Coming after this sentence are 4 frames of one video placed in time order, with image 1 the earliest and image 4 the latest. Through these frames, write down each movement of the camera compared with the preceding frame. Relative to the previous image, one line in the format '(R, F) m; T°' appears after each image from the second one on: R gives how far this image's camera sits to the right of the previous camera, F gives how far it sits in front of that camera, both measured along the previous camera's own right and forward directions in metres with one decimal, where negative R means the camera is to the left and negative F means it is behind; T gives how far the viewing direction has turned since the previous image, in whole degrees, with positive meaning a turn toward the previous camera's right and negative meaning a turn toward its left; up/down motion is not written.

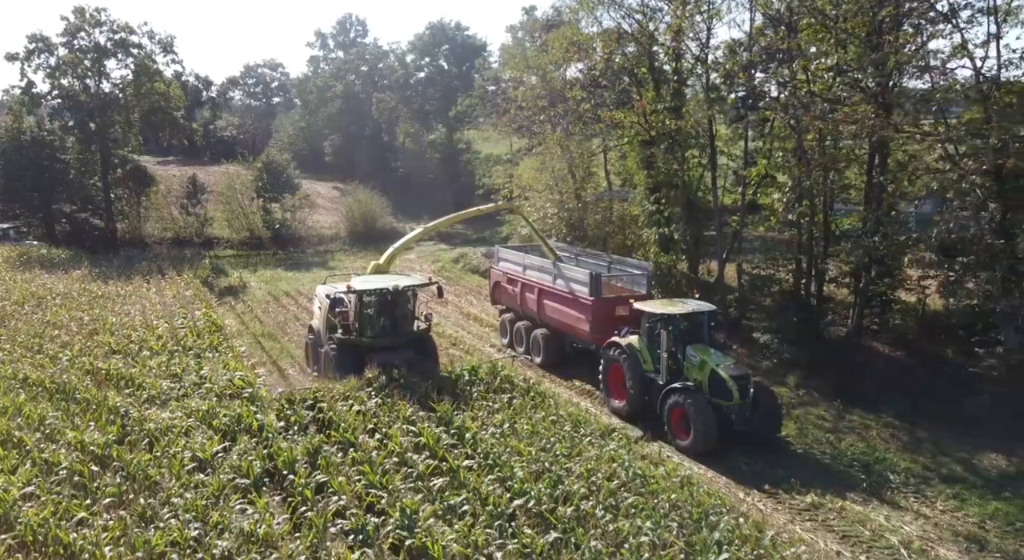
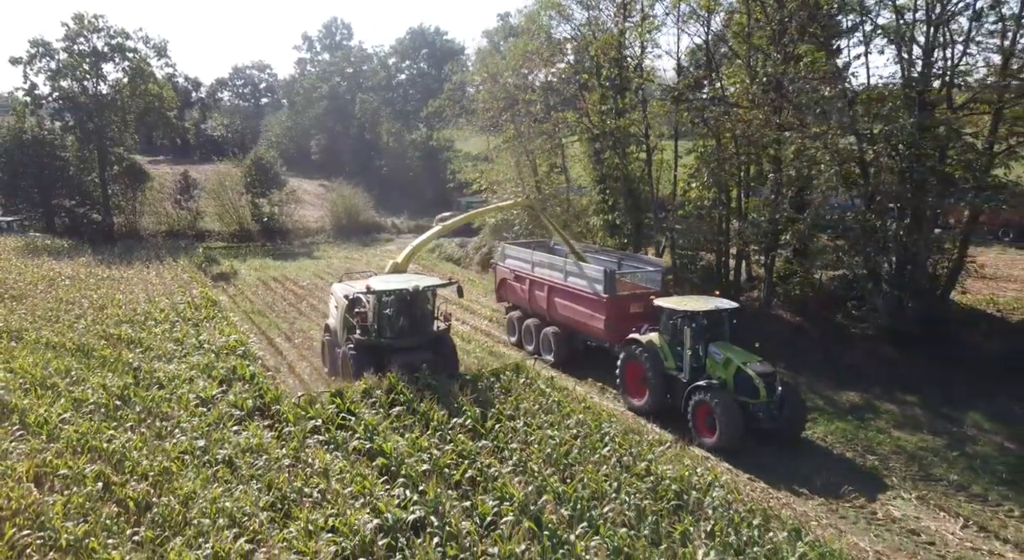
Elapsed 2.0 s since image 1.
(+0.6, -1.8) m; +1°
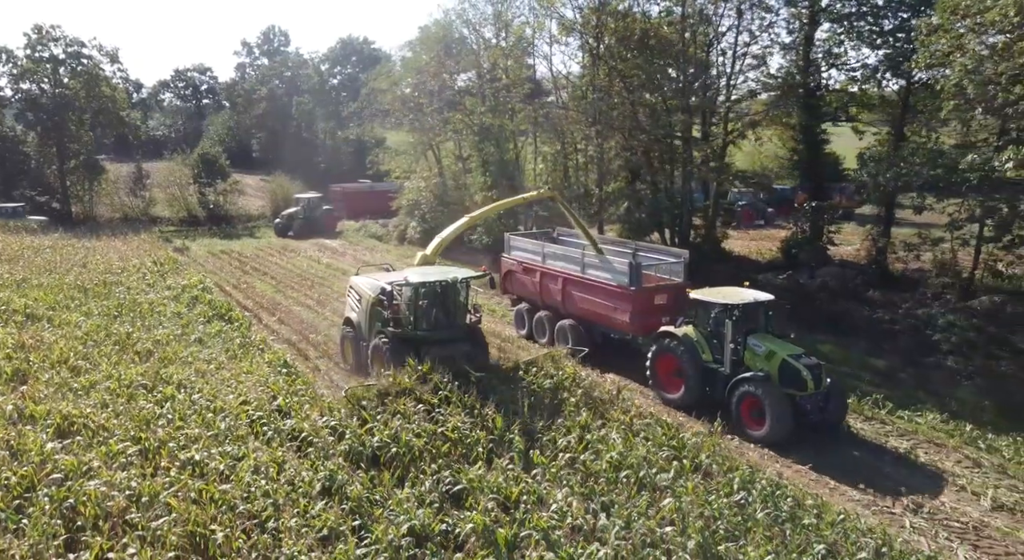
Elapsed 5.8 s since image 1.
(+1.3, -4.6) m; +4°
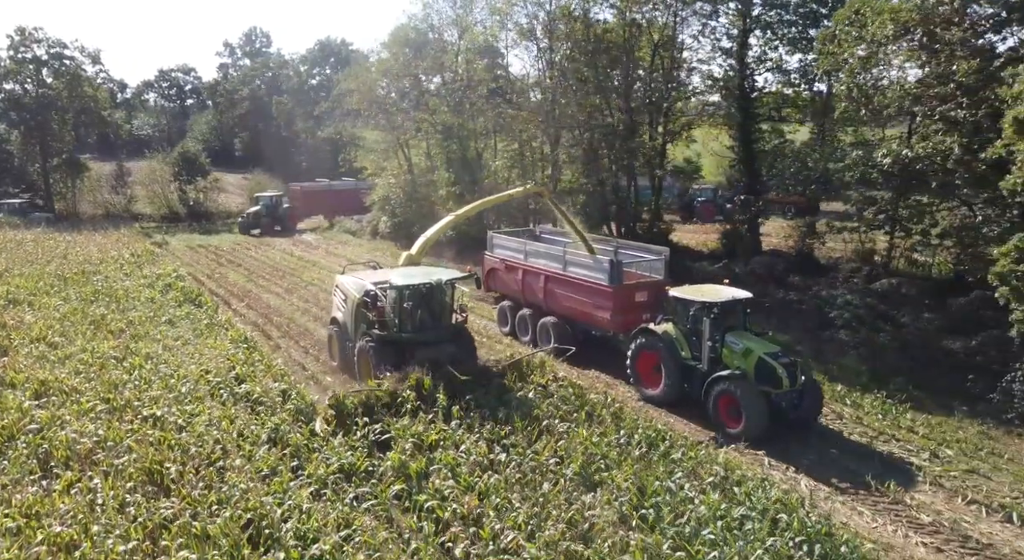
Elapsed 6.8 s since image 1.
(+0.8, -1.1) m; +1°
